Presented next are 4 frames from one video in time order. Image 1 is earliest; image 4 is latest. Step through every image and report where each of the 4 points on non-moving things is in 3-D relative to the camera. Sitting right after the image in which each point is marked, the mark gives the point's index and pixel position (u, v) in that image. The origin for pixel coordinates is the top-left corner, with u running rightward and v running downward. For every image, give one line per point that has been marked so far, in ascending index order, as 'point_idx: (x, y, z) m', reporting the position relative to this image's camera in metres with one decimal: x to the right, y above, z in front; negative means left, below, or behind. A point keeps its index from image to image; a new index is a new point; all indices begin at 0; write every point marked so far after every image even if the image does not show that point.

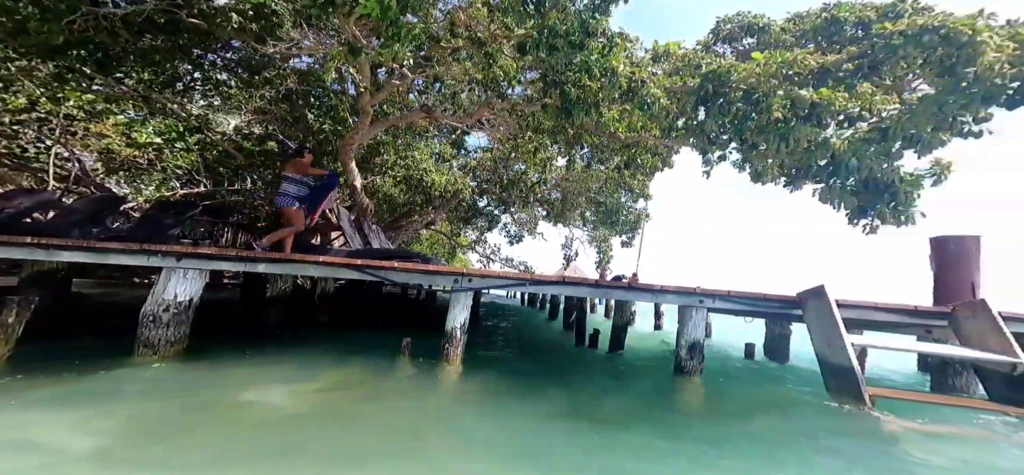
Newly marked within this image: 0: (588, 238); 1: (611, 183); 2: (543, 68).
0: (+3.1, 0.0, +18.1) m
1: (+2.9, +1.7, +13.3) m
2: (-0.1, +3.0, +7.2) m
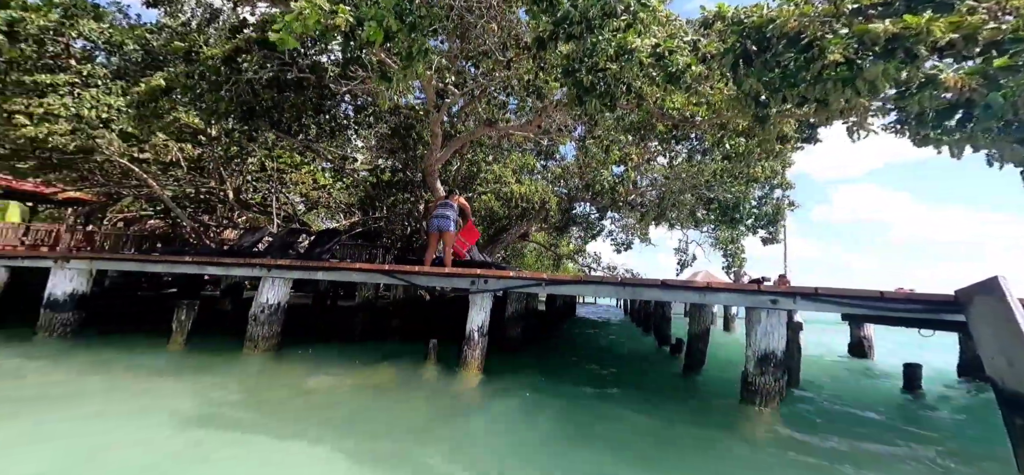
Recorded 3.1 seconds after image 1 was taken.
0: (+7.5, -0.1, +16.4) m
1: (+5.8, +1.7, +11.9) m
2: (+1.1, +2.9, +6.9) m
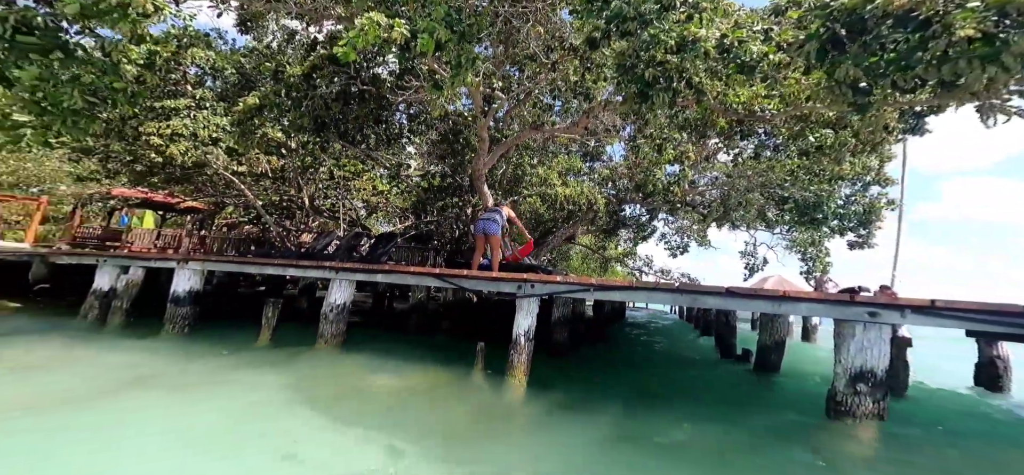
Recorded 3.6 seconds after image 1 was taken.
0: (+9.5, -0.2, +15.1) m
1: (+7.1, +1.7, +11.0) m
2: (+1.7, +2.9, +6.8) m
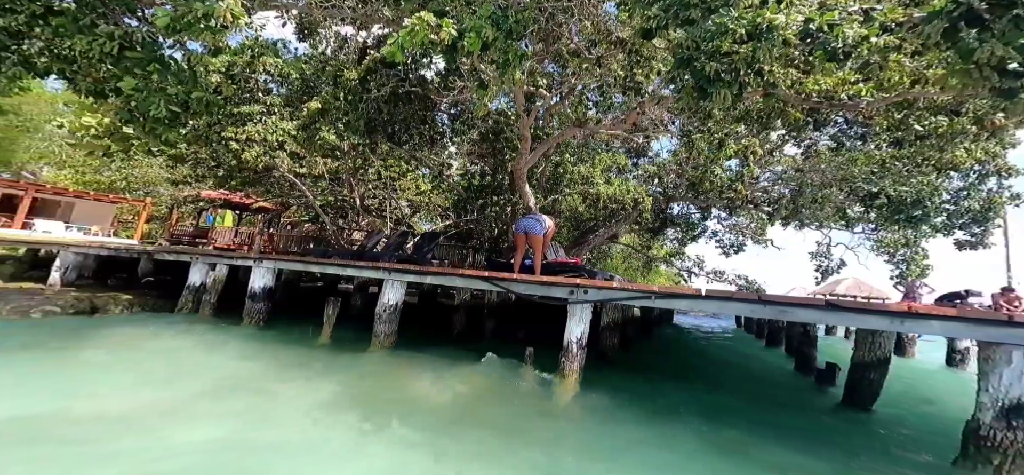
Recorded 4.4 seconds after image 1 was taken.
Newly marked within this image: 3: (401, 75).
0: (+11.1, -0.2, +13.6) m
1: (+8.2, +1.7, +9.9) m
2: (+2.2, +2.9, +6.5) m
3: (-2.2, +3.3, +8.8) m
